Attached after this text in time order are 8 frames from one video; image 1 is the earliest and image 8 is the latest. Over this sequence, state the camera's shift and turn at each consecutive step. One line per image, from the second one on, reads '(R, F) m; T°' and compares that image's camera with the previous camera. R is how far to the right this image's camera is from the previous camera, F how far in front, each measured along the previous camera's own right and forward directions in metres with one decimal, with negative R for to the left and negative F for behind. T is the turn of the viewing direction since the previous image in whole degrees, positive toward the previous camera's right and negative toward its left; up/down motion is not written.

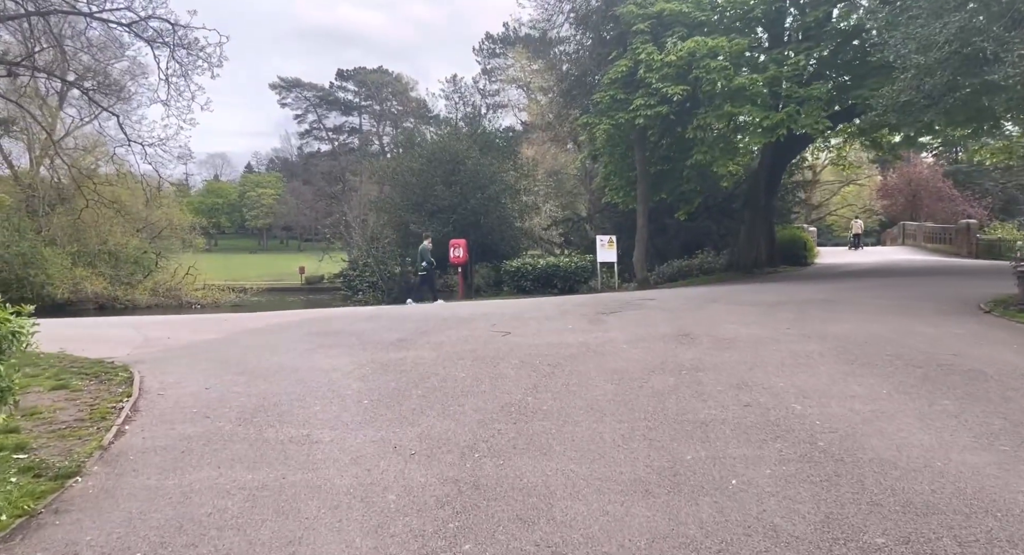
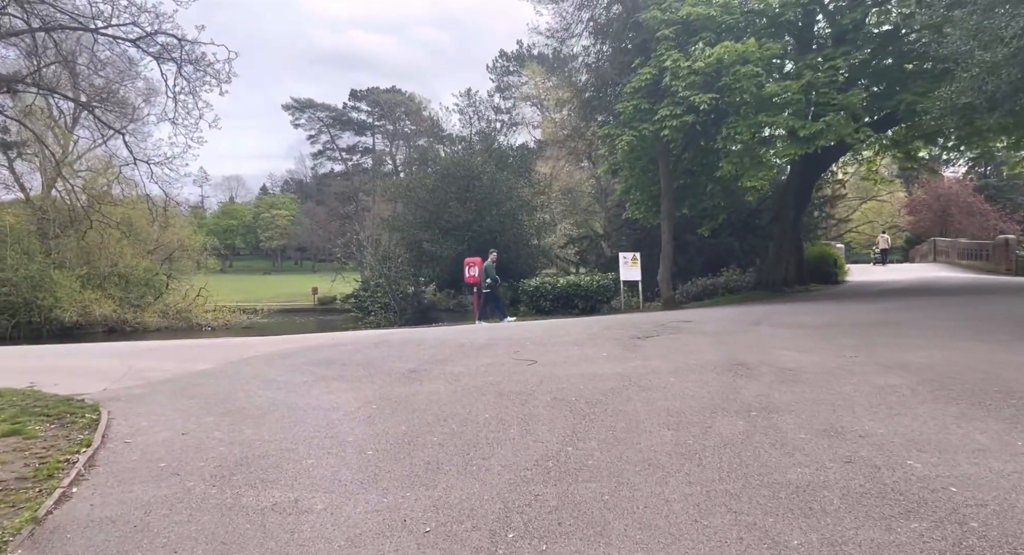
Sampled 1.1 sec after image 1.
(-0.2, +1.0) m; -1°
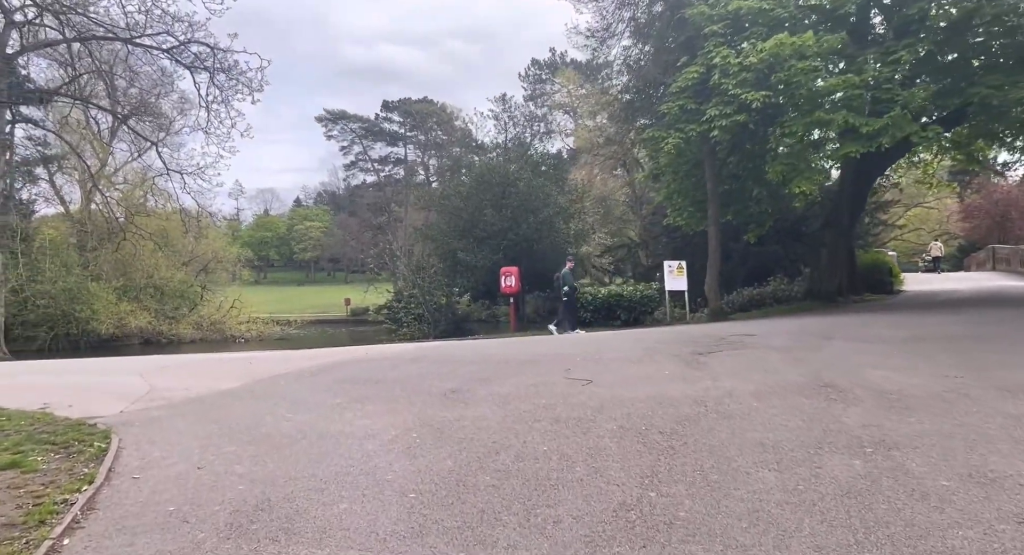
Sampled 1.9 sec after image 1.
(-0.2, +0.7) m; -3°
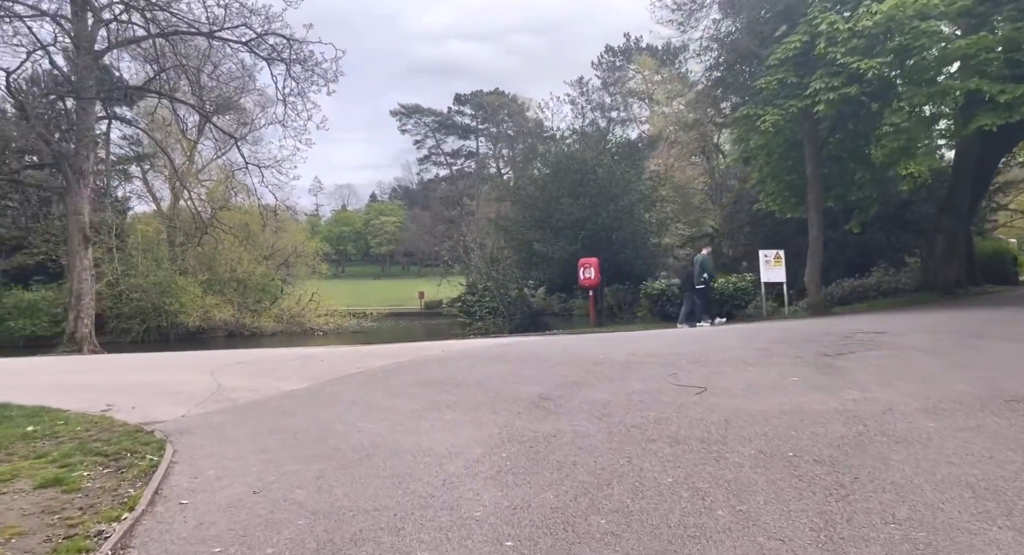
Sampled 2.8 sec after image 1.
(-0.3, +0.9) m; -6°
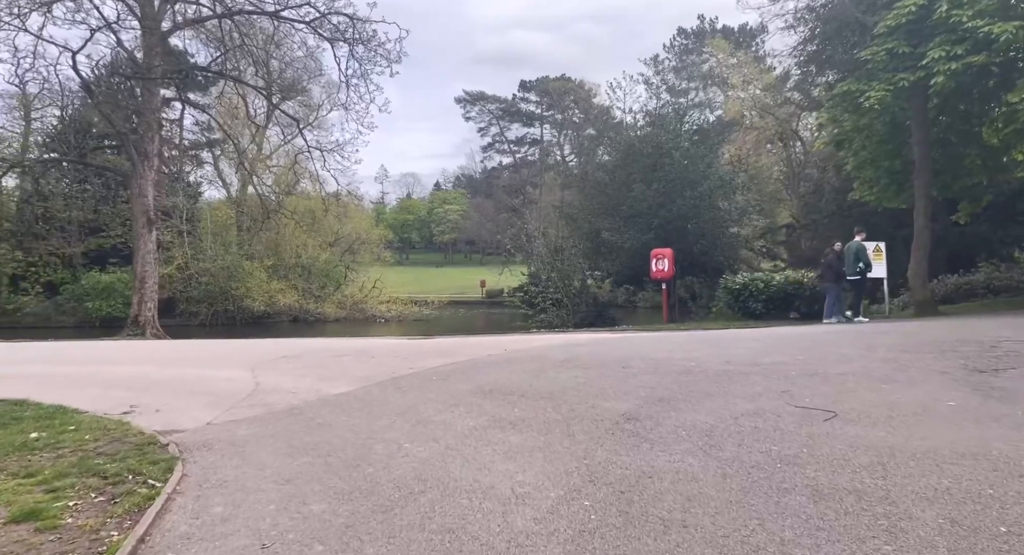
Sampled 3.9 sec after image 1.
(-0.2, +1.0) m; -5°
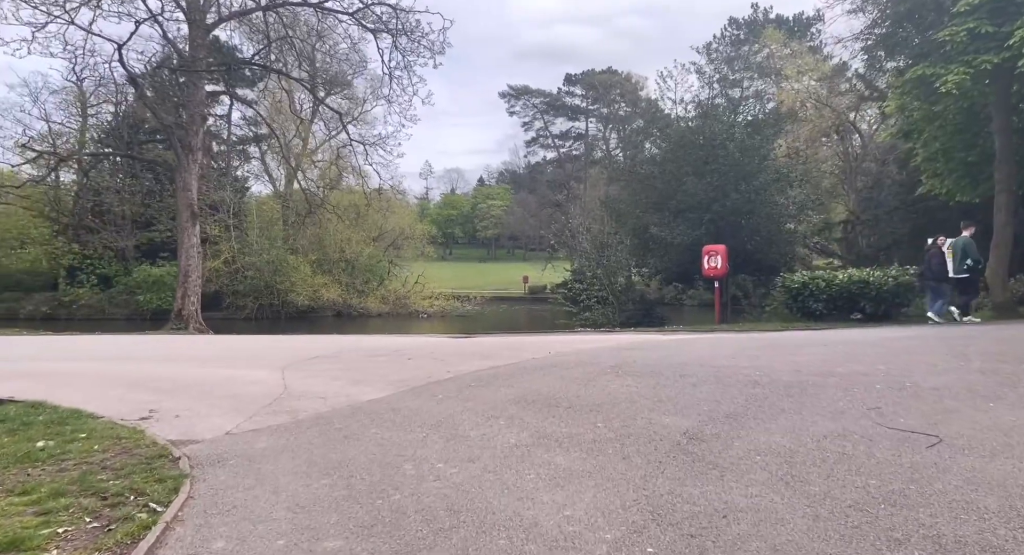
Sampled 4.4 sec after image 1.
(0.0, +0.5) m; -4°
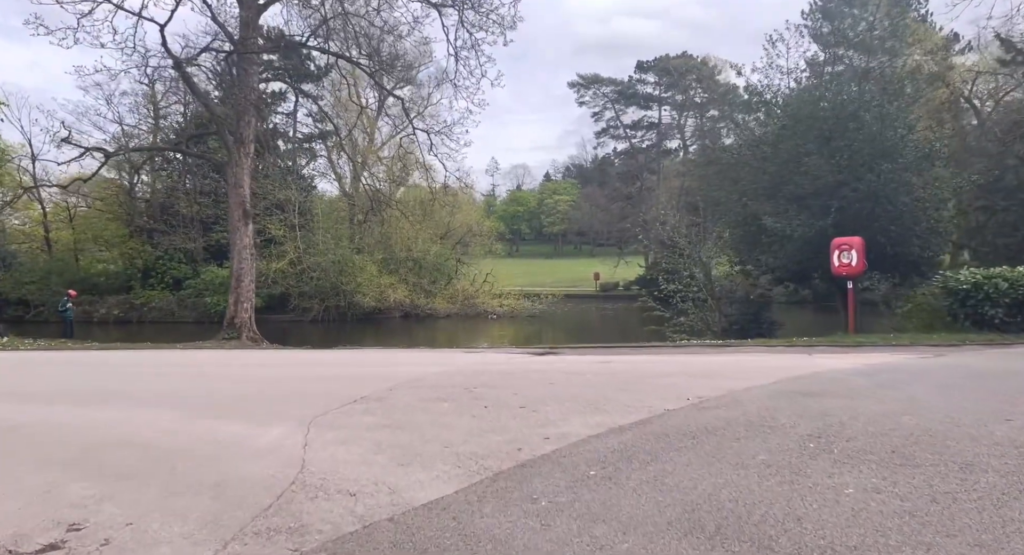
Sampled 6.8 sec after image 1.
(-0.4, +2.3) m; -6°
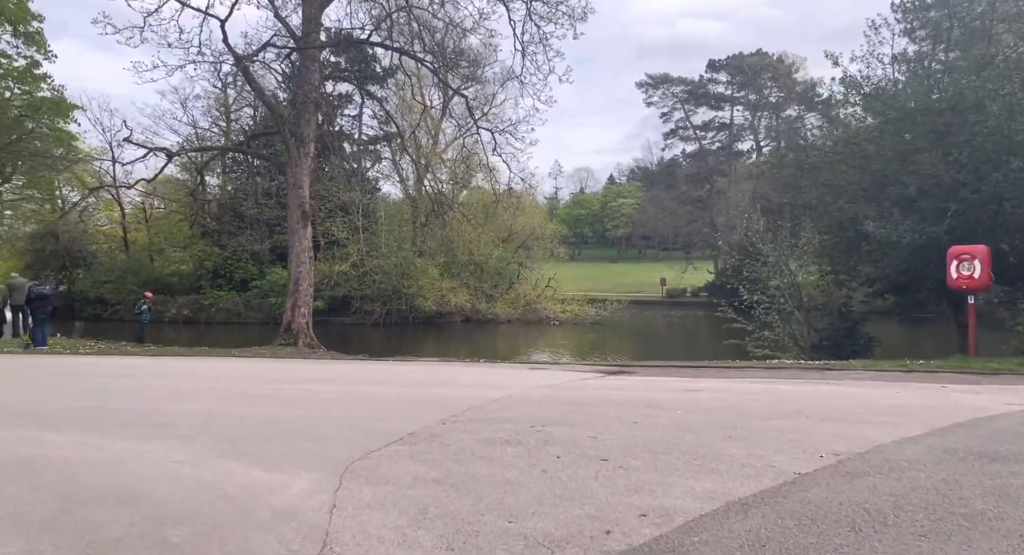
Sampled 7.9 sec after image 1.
(-0.1, +1.0) m; -6°
